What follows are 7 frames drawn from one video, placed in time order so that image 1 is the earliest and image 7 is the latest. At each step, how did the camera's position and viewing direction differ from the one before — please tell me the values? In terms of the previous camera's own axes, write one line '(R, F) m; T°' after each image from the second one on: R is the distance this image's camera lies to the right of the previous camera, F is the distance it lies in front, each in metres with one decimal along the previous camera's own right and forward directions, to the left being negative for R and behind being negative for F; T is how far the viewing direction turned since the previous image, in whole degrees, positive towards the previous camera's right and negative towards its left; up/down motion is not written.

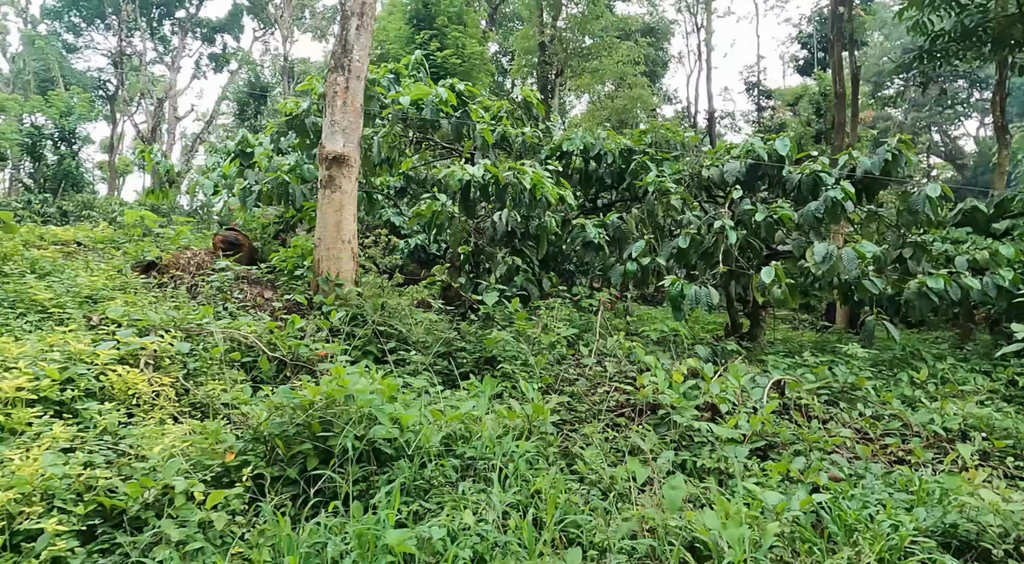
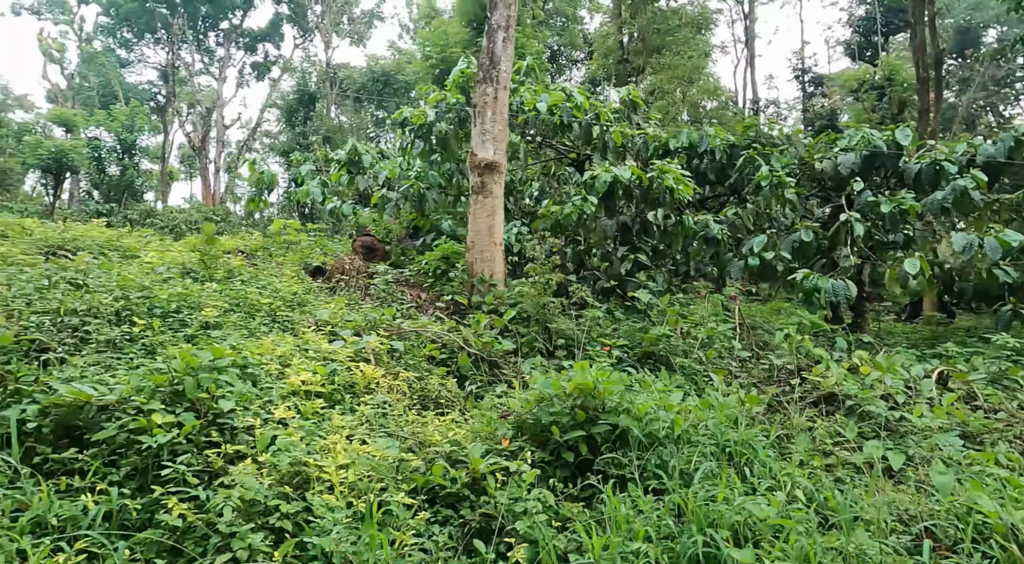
(-0.8, -0.2) m; -4°
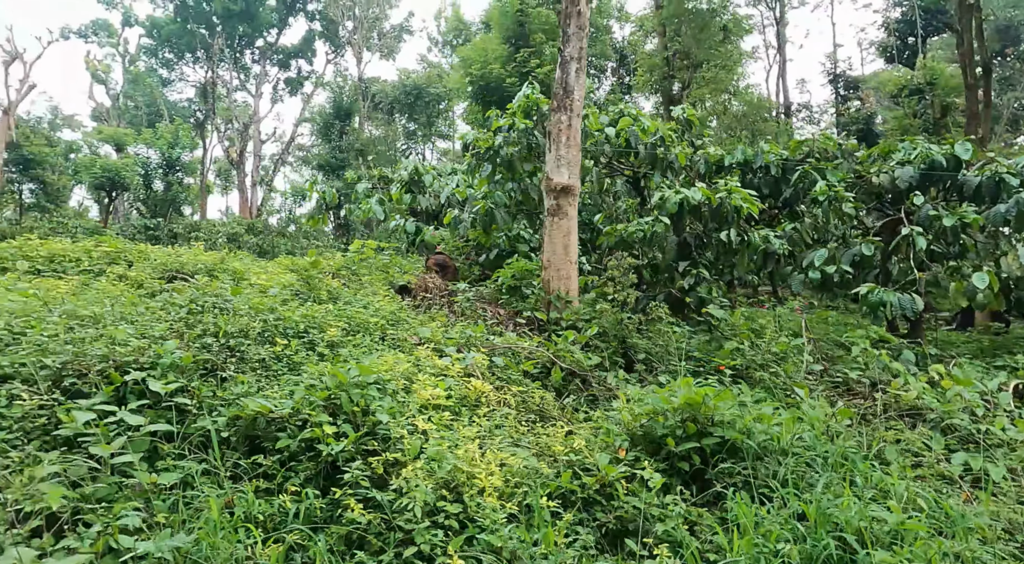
(-0.3, -0.3) m; -3°
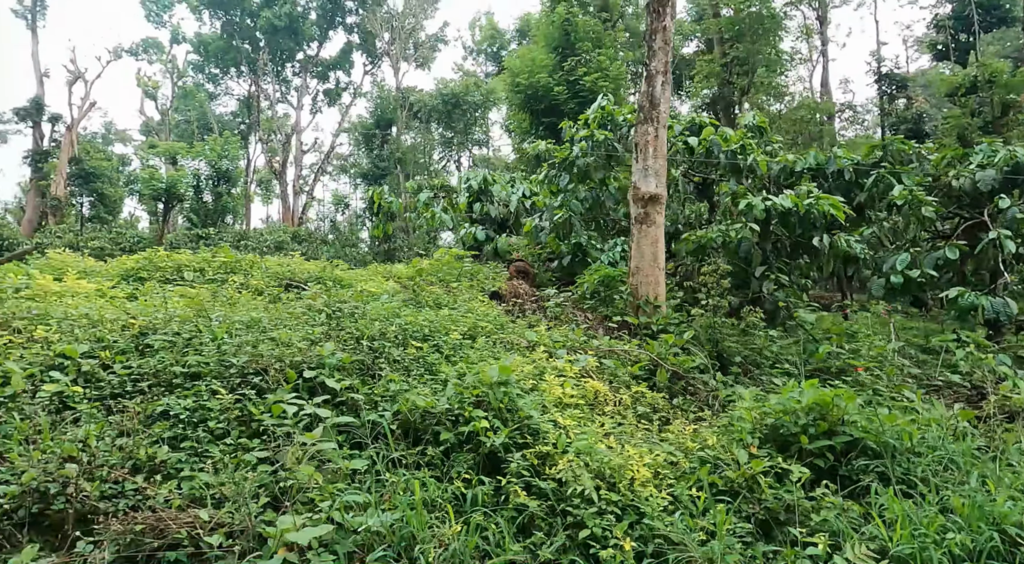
(-0.4, -0.2) m; -3°
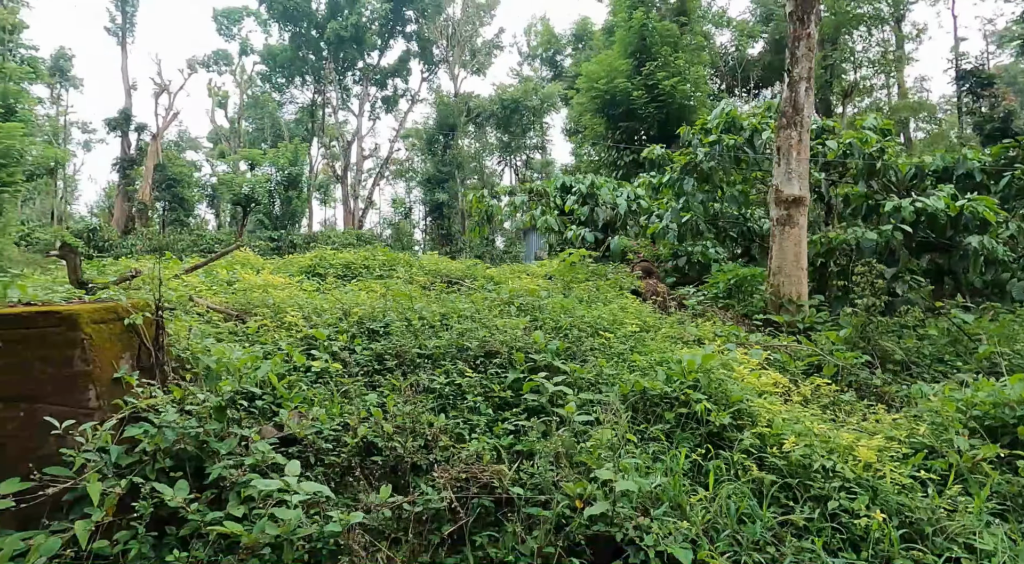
(-0.7, -0.3) m; -5°
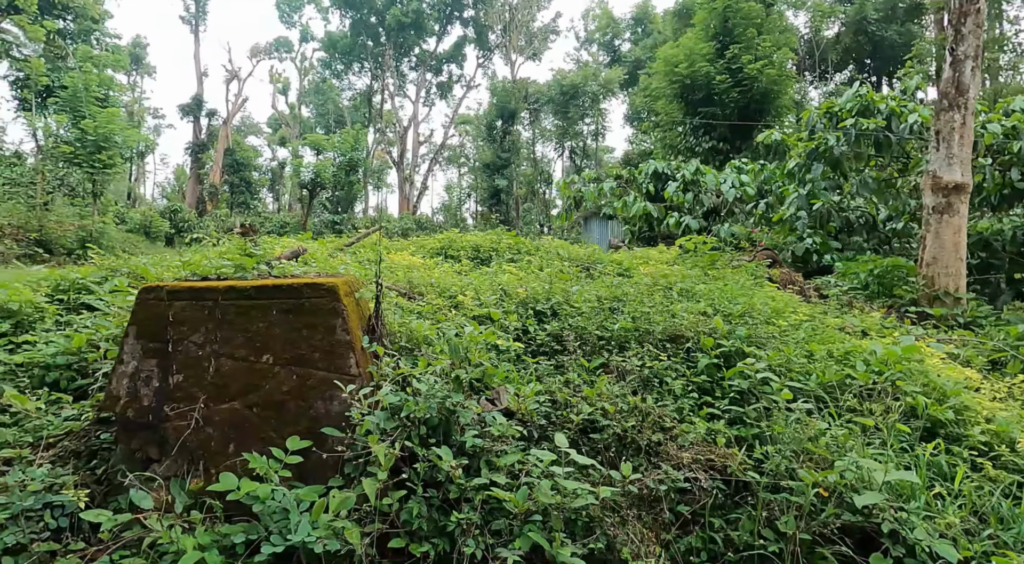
(-0.6, 0.0) m; -5°
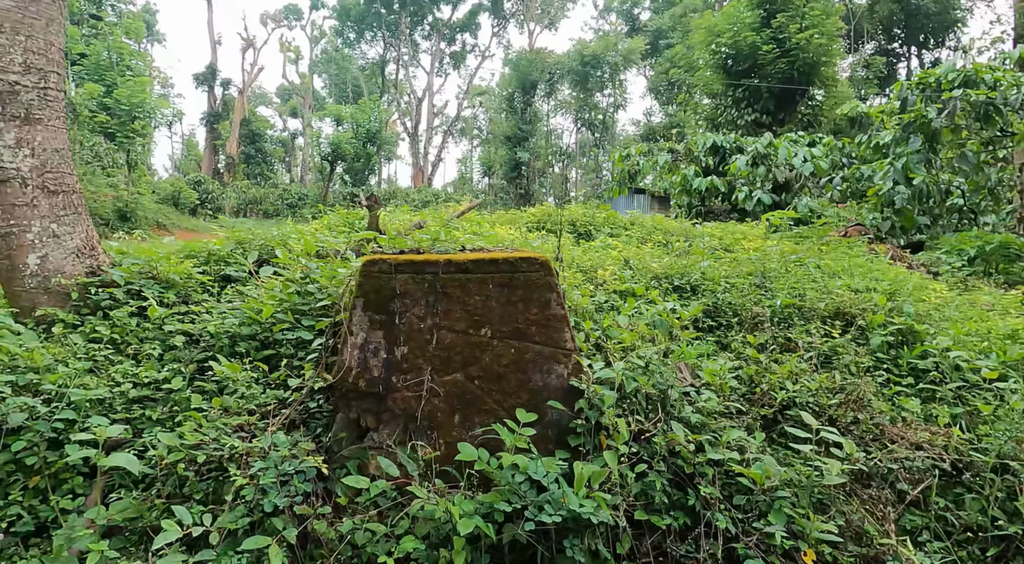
(-0.7, 0.0) m; -2°
